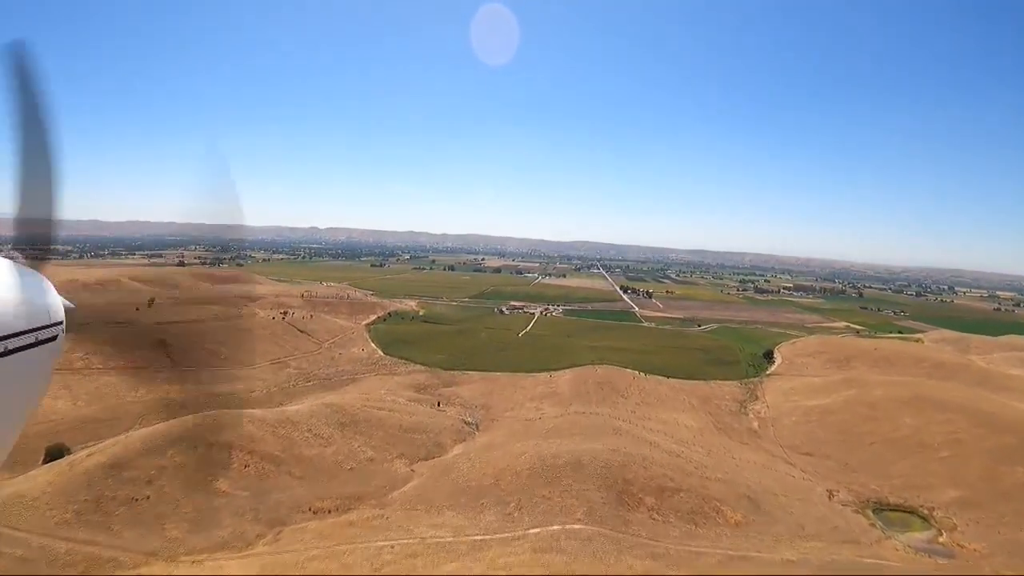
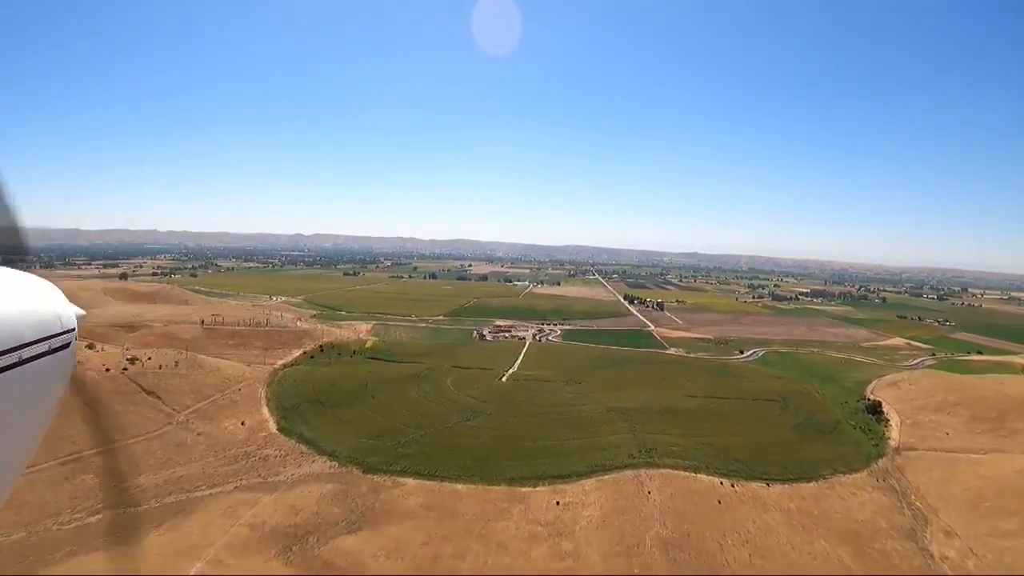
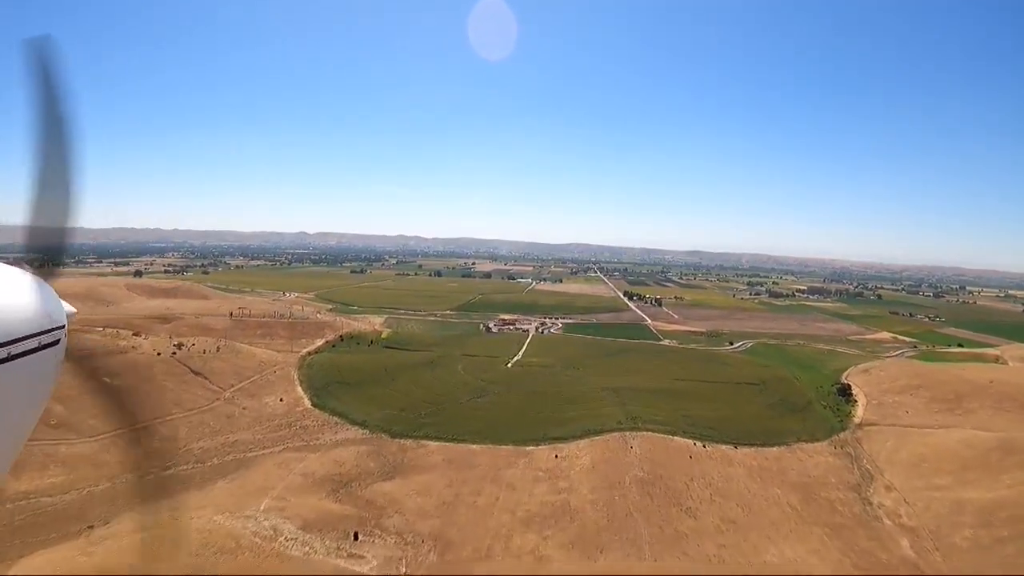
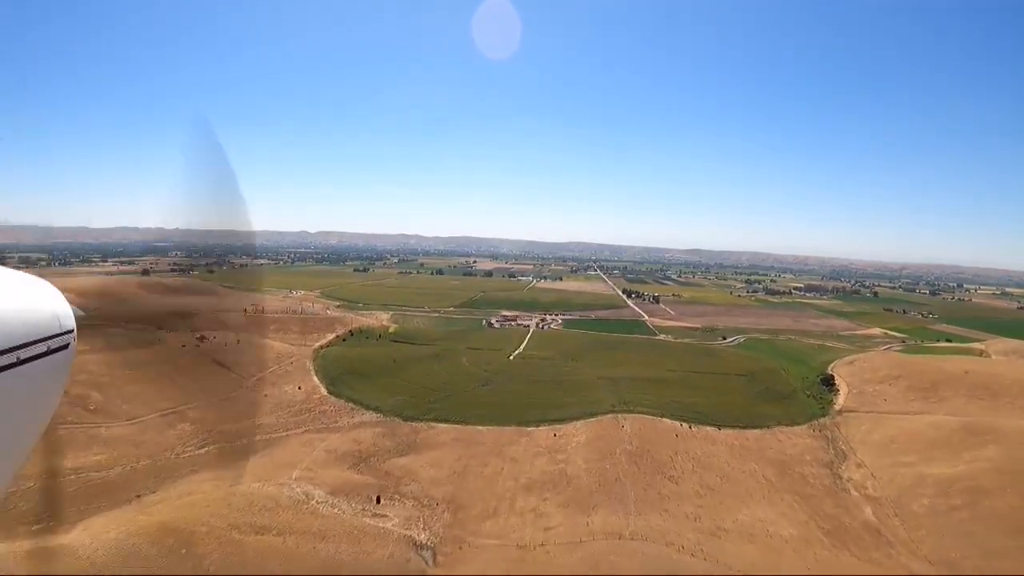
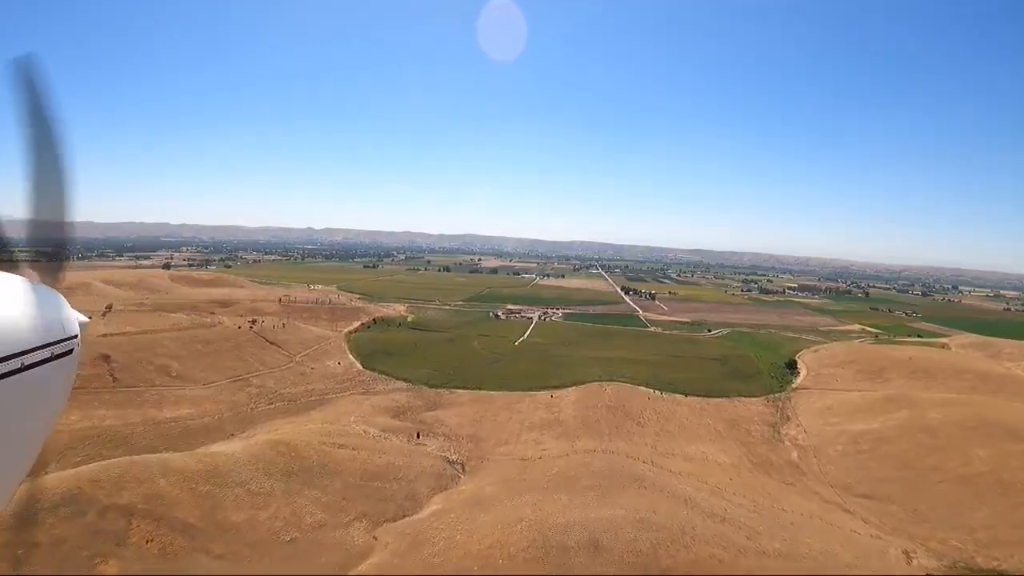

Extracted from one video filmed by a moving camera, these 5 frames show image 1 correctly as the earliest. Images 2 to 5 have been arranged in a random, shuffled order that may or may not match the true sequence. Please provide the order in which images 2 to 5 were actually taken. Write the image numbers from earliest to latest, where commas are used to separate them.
5, 4, 3, 2
